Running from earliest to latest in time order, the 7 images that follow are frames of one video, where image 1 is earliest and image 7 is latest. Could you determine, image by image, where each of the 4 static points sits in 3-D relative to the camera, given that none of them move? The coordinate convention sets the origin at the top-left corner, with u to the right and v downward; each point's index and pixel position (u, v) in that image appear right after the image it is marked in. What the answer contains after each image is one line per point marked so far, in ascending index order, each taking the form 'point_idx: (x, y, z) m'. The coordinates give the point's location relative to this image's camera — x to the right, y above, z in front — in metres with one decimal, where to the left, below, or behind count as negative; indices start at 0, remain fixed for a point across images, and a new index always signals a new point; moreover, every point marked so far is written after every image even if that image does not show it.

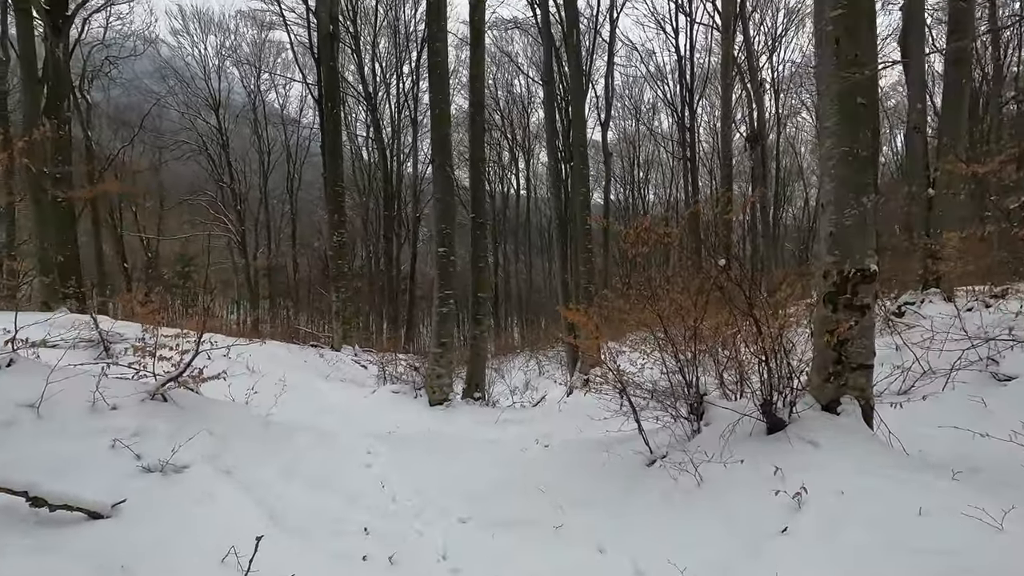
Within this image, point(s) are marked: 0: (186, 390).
0: (-2.8, -0.8, +4.7) m
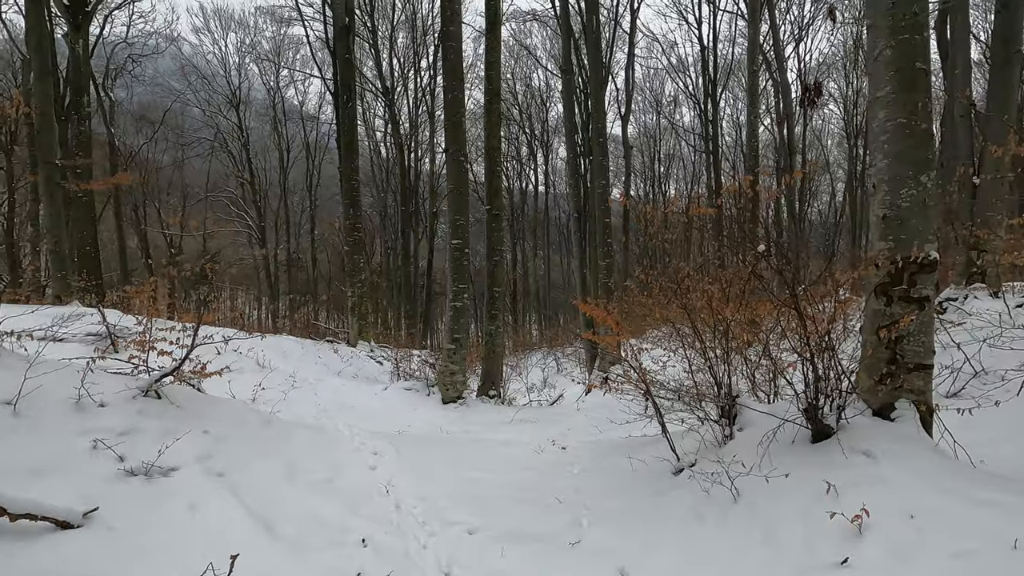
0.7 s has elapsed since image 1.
0: (-2.6, -0.8, +4.5) m
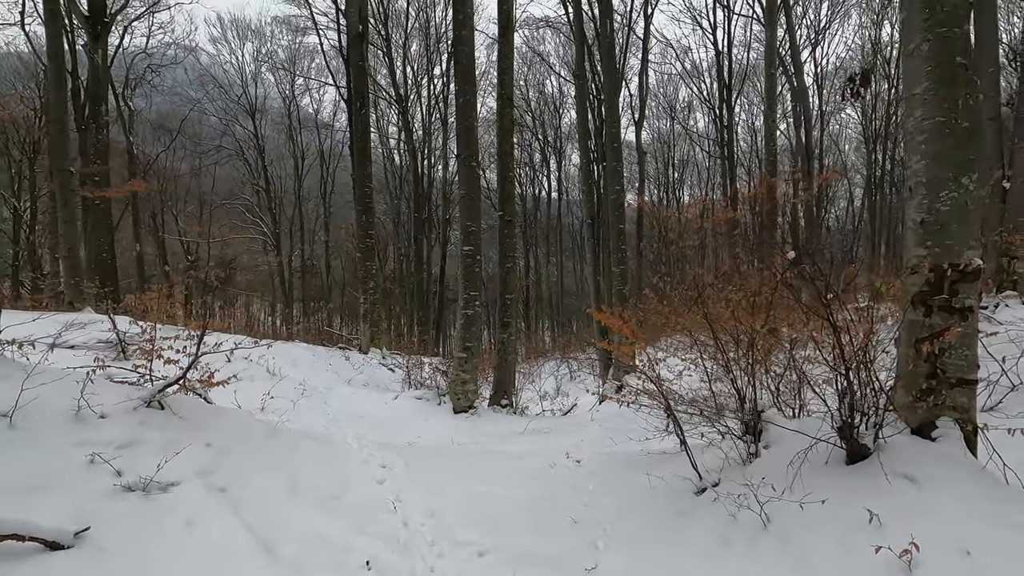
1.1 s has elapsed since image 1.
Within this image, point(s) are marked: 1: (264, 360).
0: (-2.5, -0.8, +4.4) m
1: (-4.0, -1.1, +8.9) m
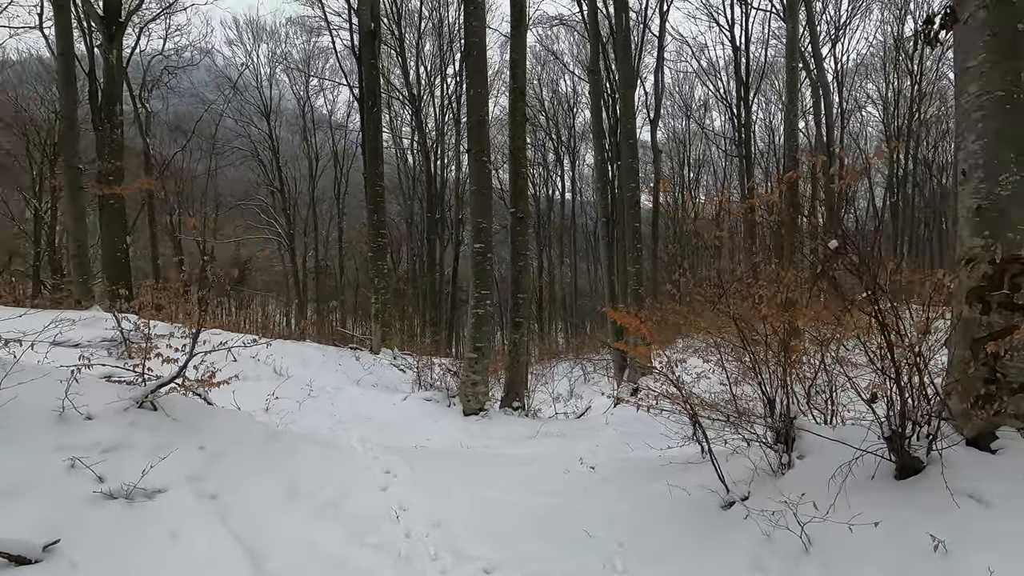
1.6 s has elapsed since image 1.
0: (-2.5, -0.8, +4.2) m
1: (-3.8, -1.1, +8.7) m
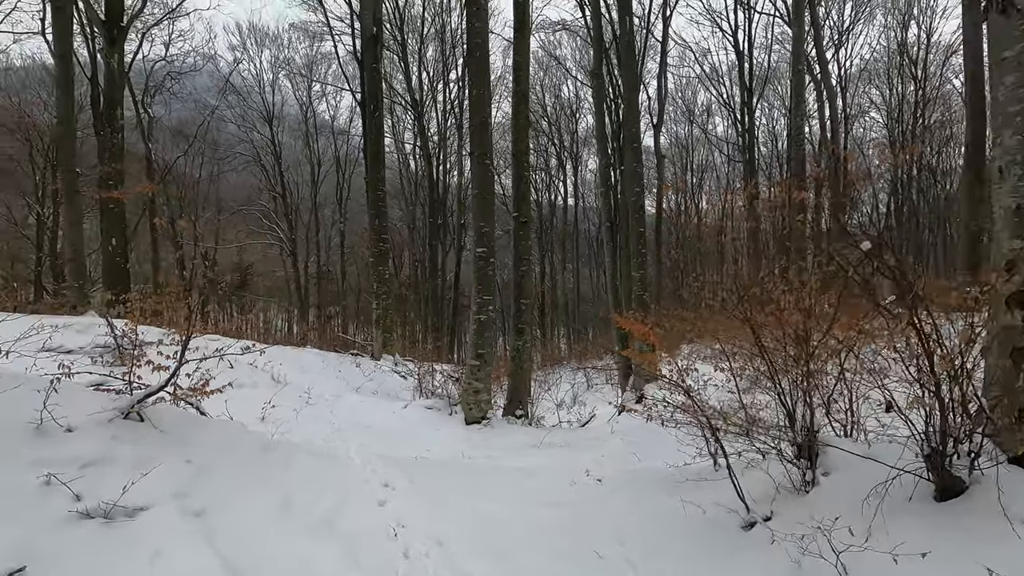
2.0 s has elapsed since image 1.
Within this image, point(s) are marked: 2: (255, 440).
0: (-2.4, -0.8, +4.0) m
1: (-3.7, -1.2, +8.5) m
2: (-1.9, -1.1, +4.2) m
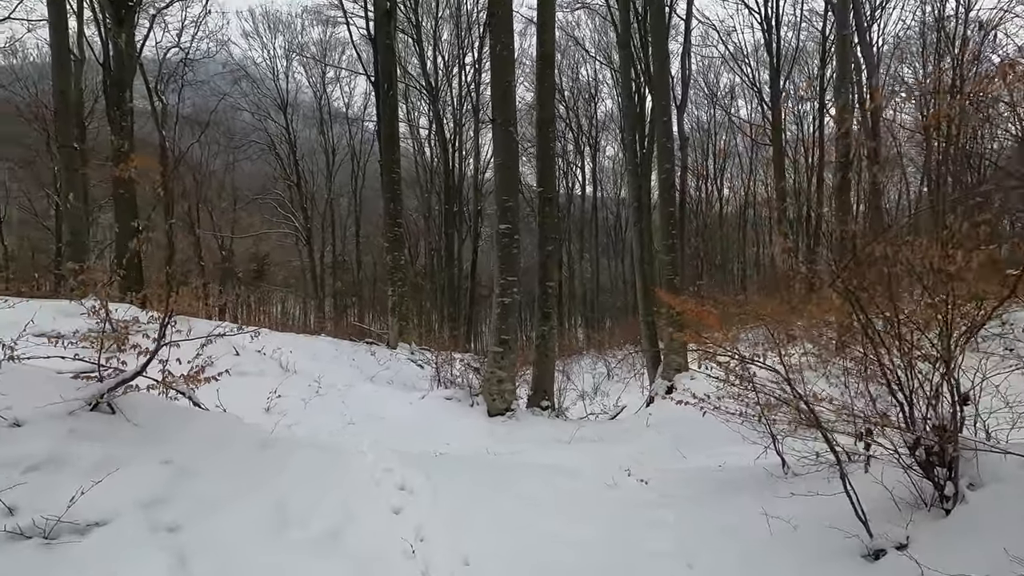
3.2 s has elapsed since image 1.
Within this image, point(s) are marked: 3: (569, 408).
0: (-2.2, -0.7, +3.4) m
1: (-3.4, -0.9, +8.0) m
2: (-1.7, -1.0, +3.6) m
3: (+0.9, -1.8, +8.6) m
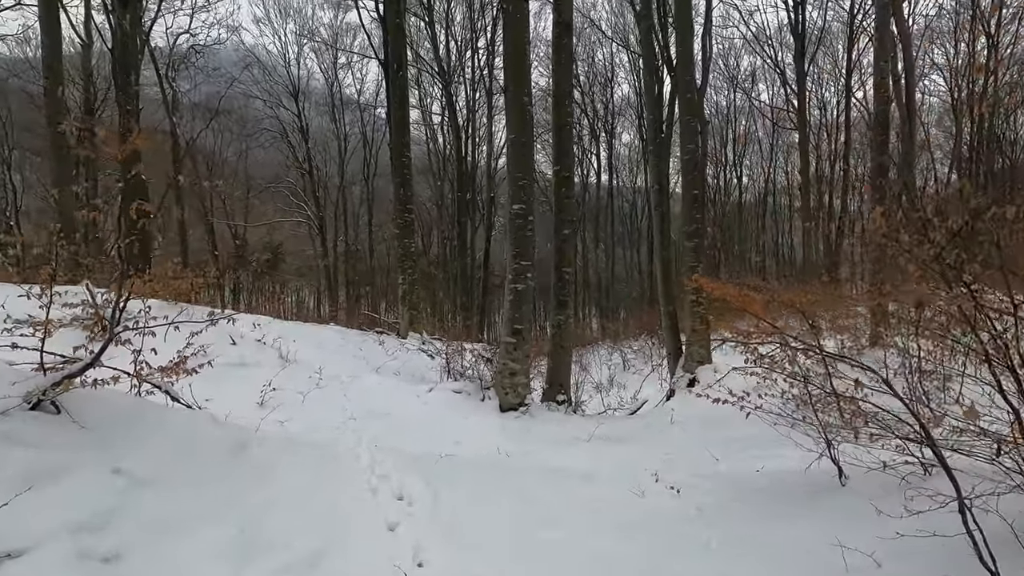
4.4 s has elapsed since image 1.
0: (-2.1, -0.5, +3.0) m
1: (-3.2, -0.7, +7.6) m
2: (-1.6, -0.8, +3.1) m
3: (+1.1, -1.7, +8.1) m
